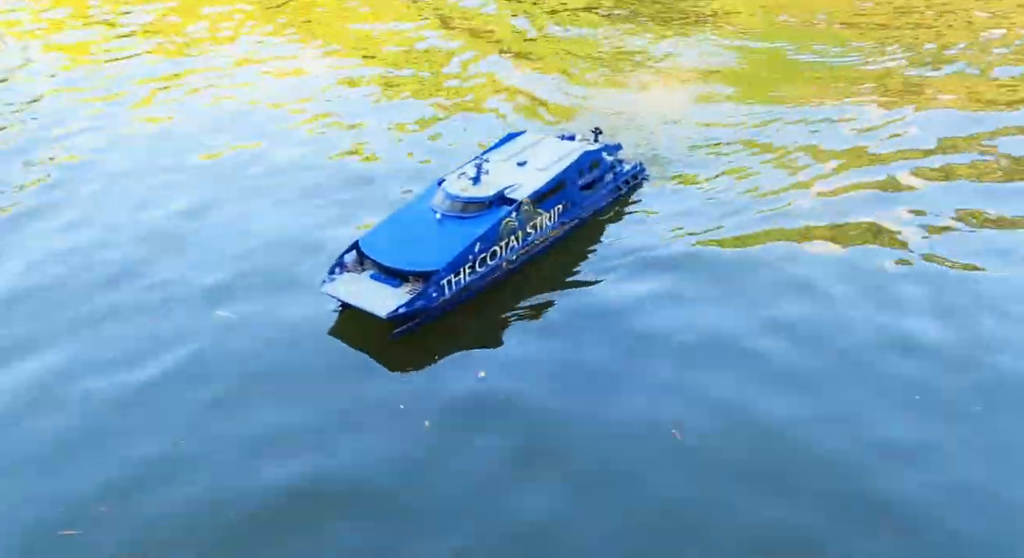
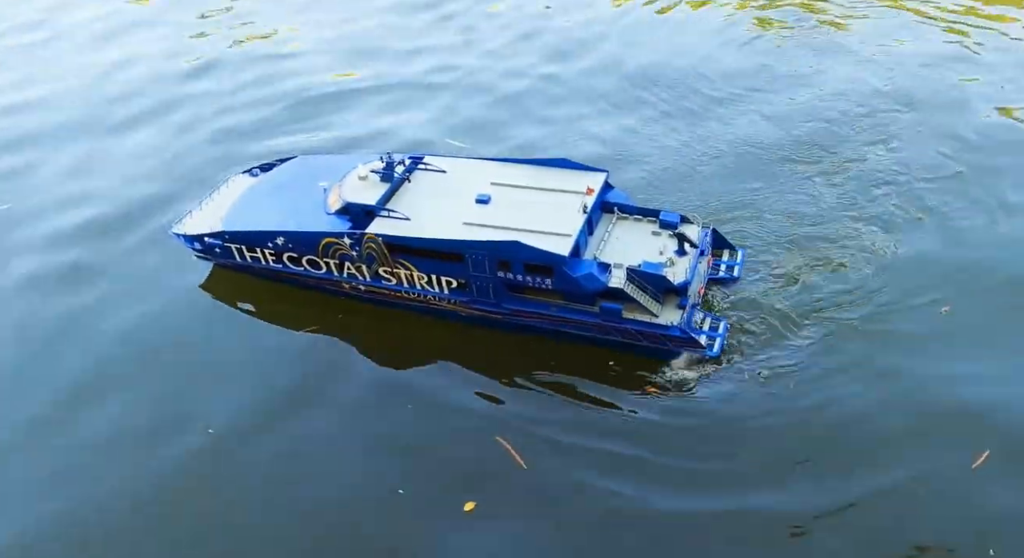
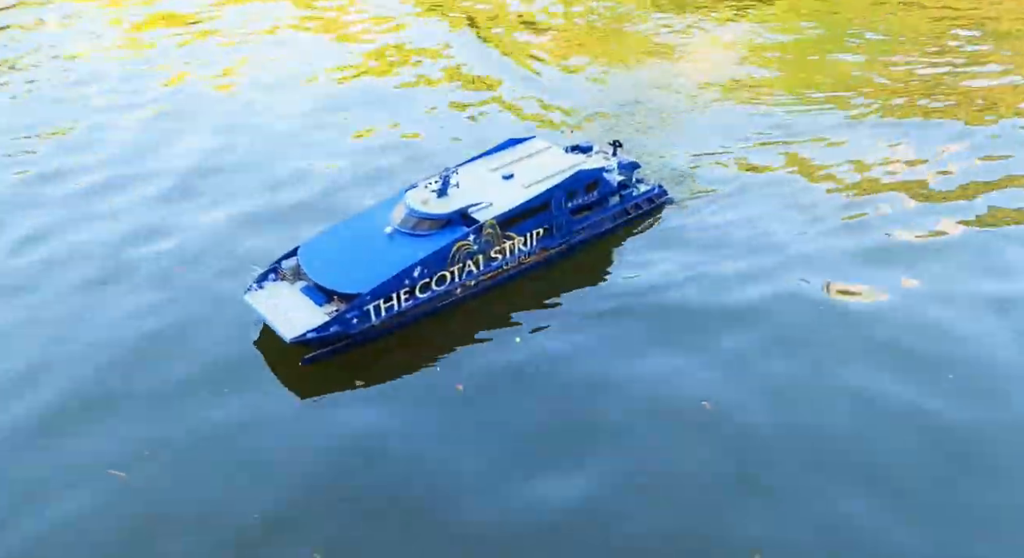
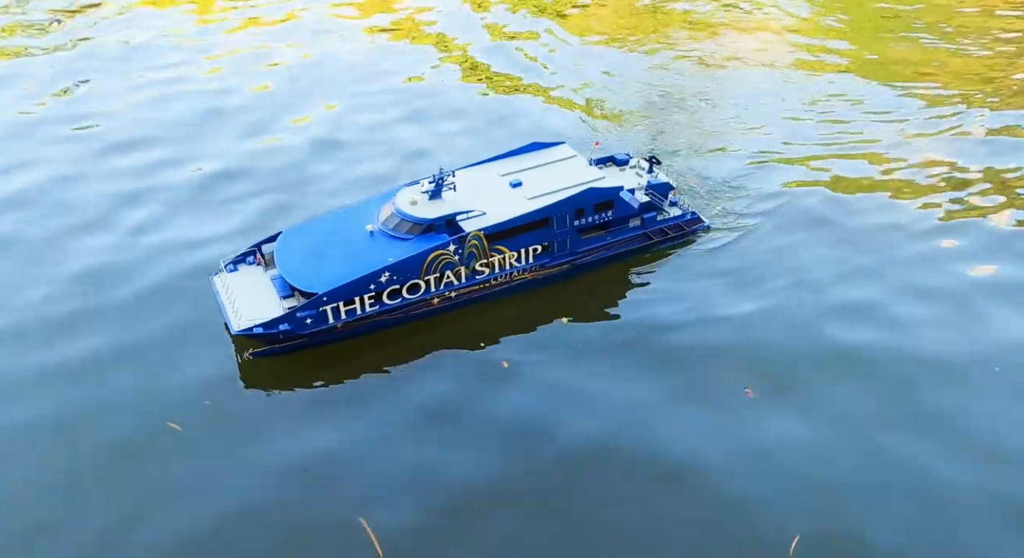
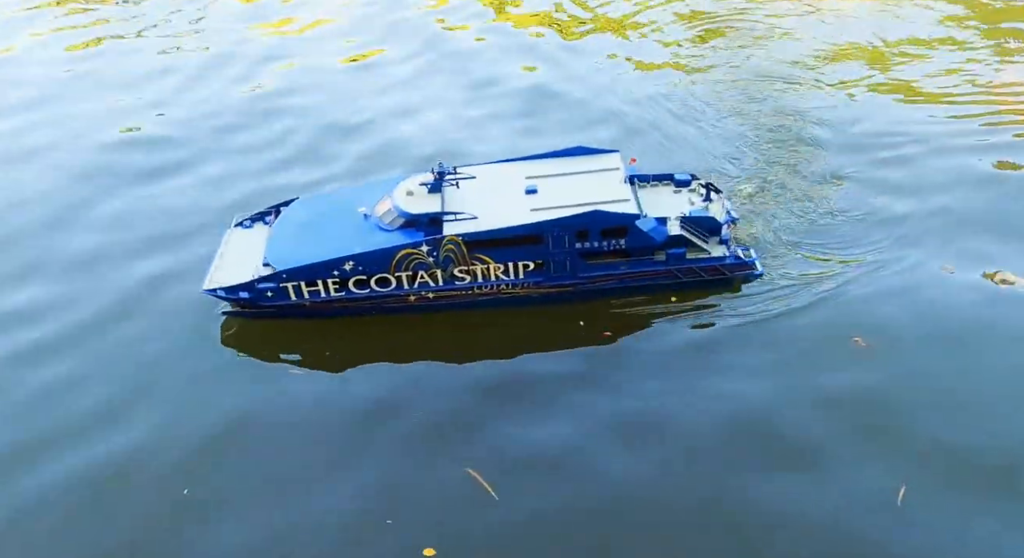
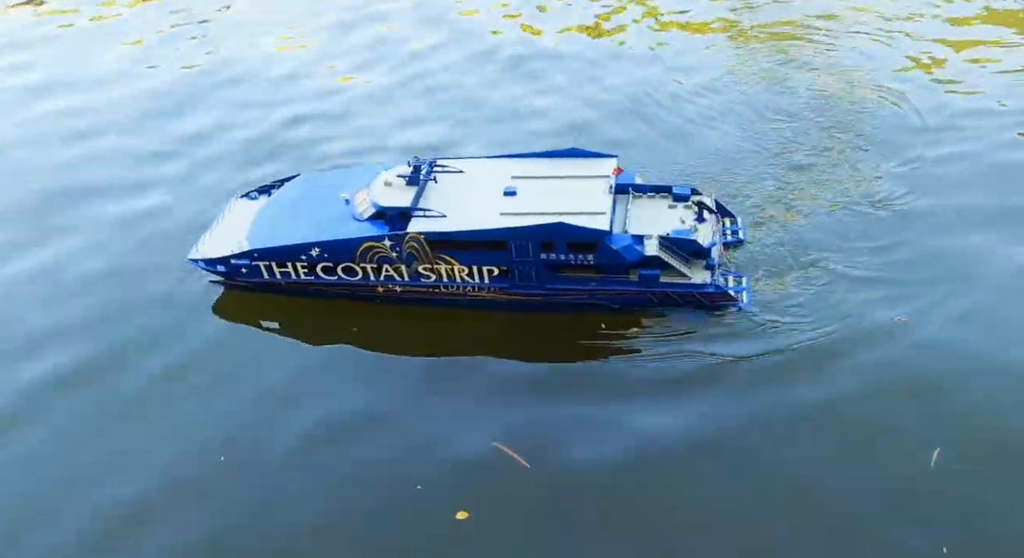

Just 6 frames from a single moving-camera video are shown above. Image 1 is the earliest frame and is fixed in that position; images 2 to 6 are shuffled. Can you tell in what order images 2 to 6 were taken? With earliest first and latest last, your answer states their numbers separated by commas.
3, 4, 5, 6, 2
